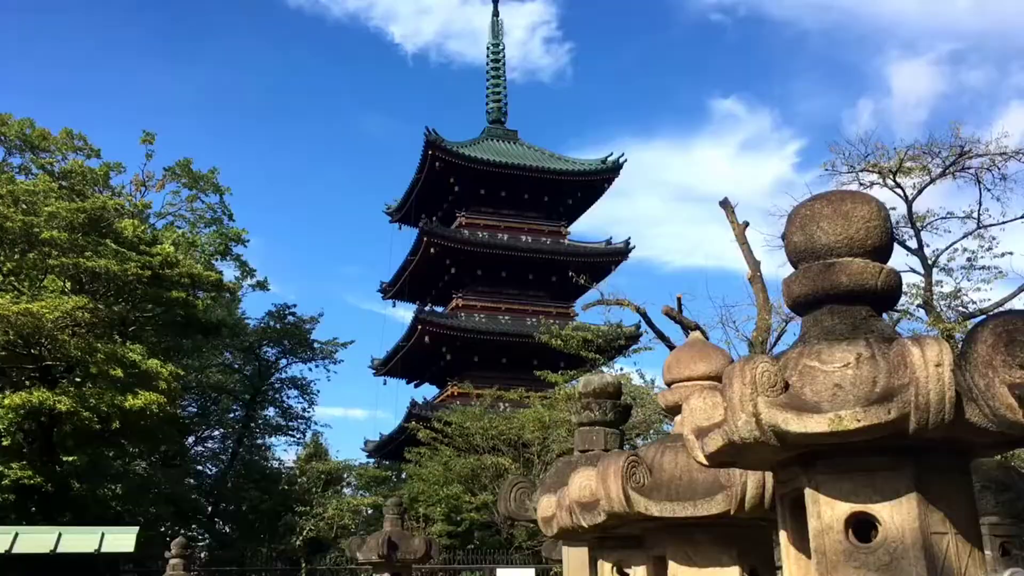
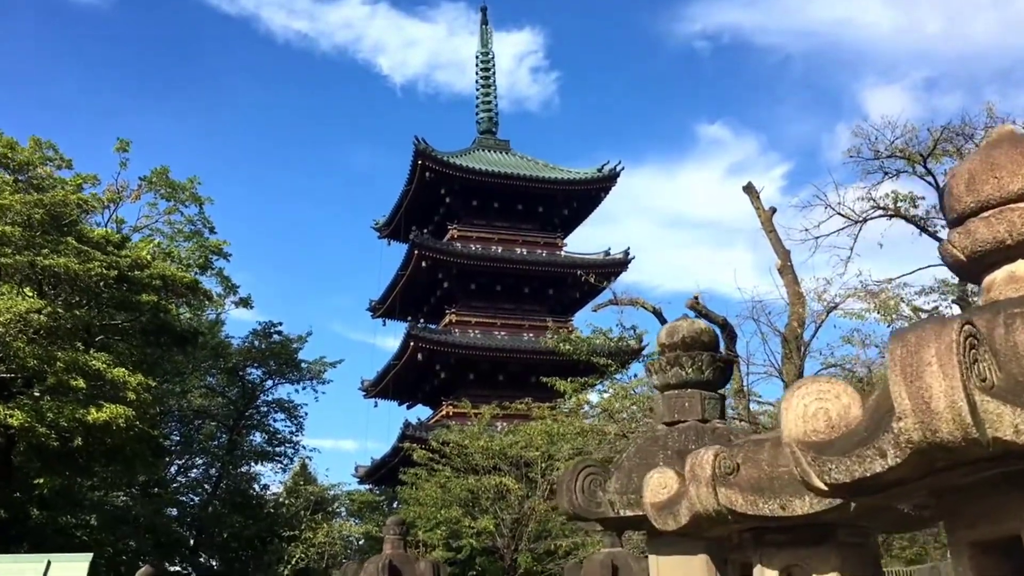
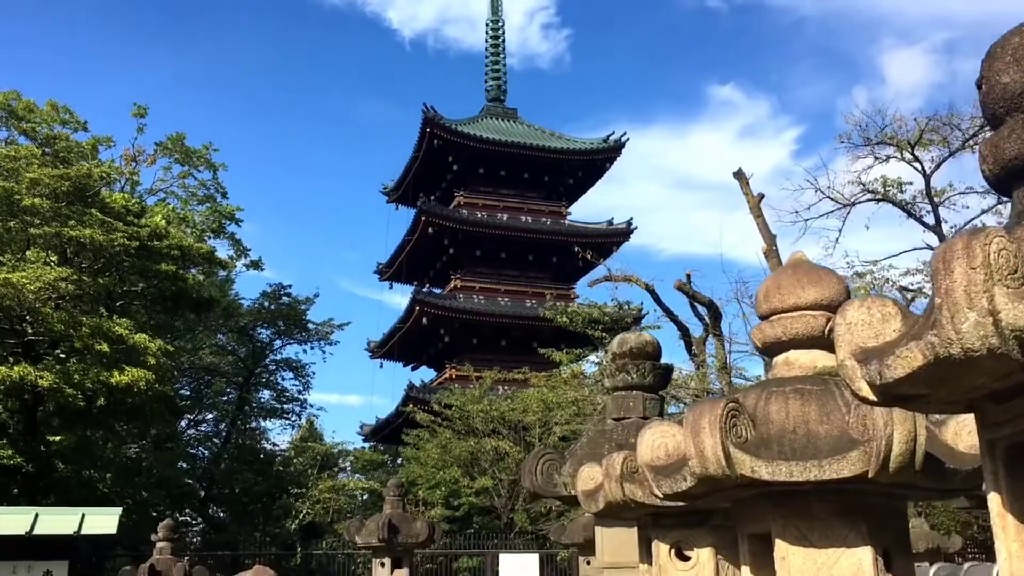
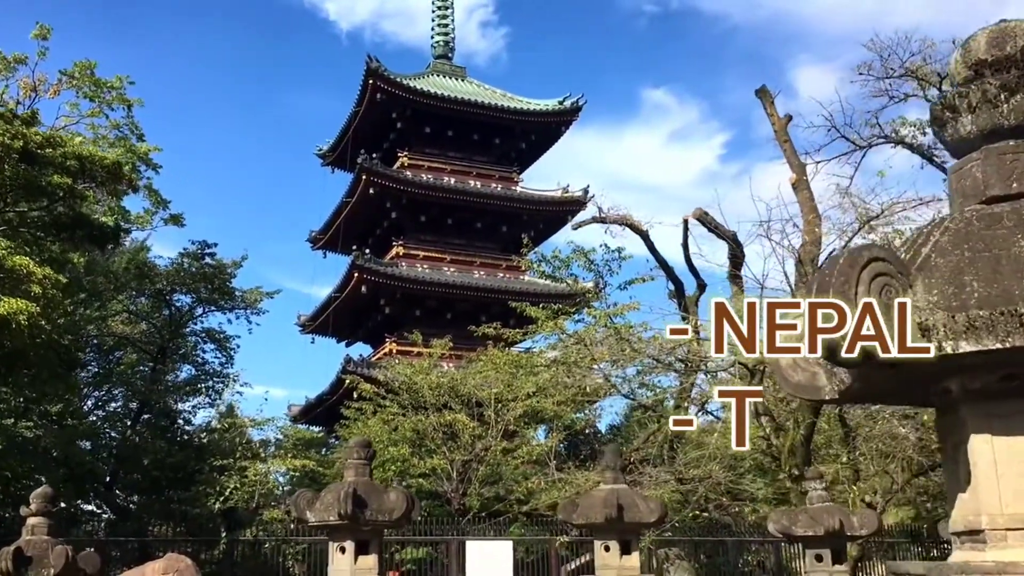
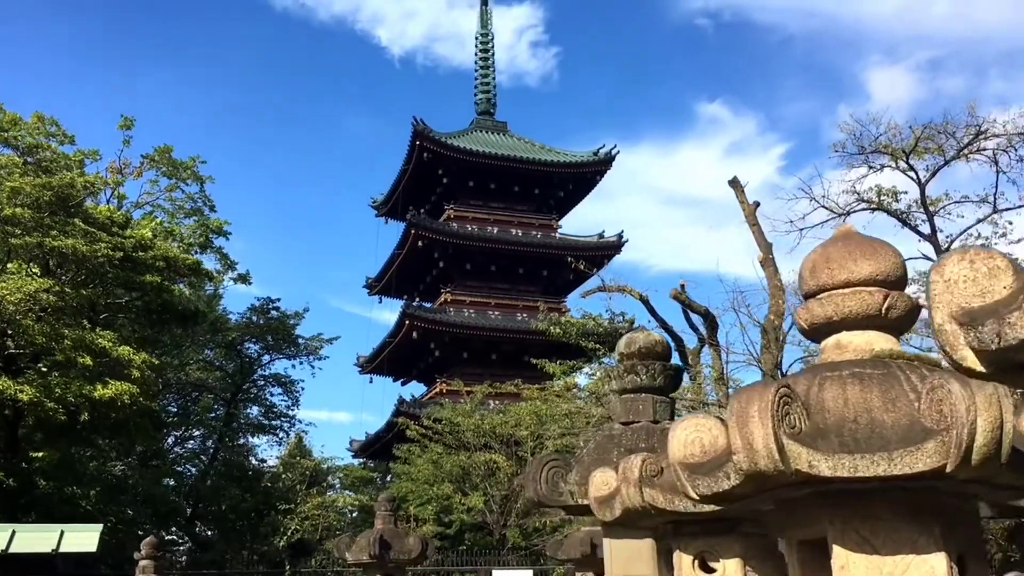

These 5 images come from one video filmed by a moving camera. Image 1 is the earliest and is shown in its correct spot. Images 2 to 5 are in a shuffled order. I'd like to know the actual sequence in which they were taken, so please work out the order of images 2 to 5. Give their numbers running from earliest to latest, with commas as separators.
3, 5, 2, 4
